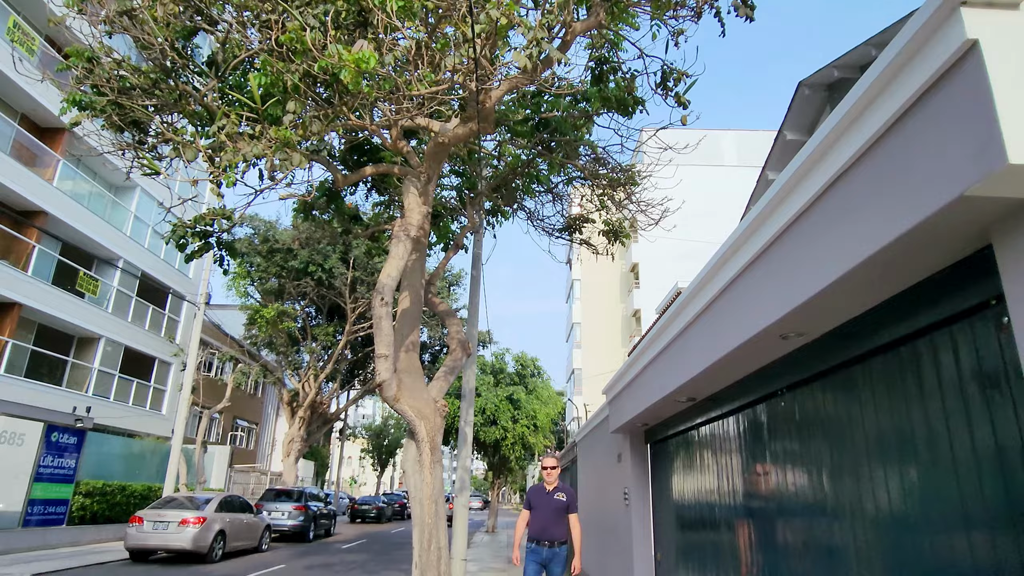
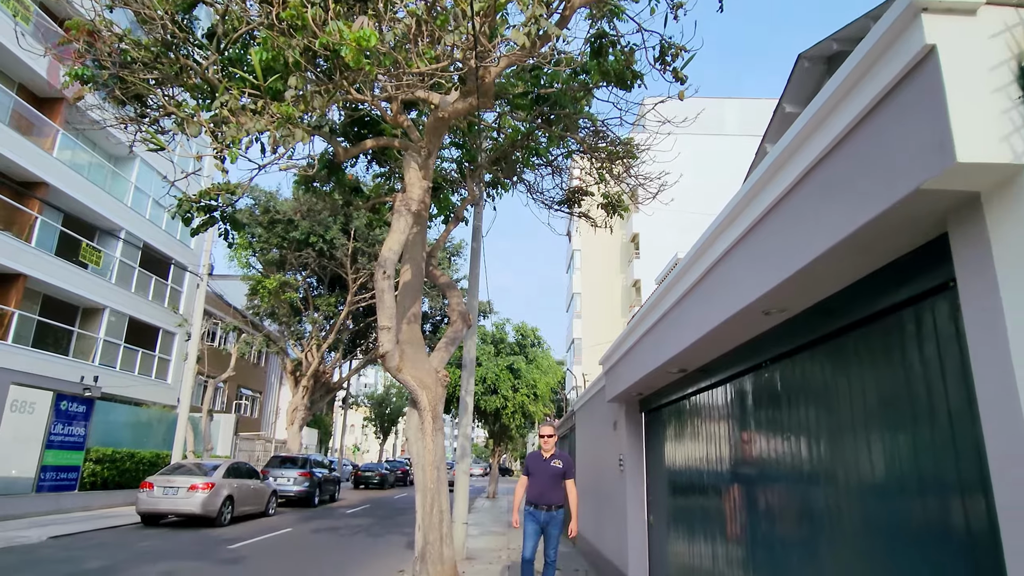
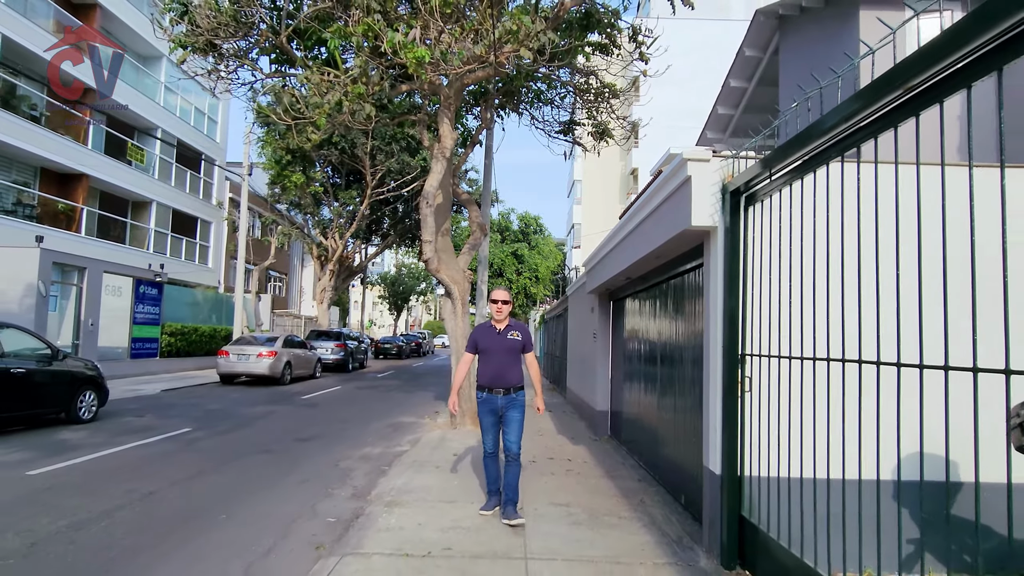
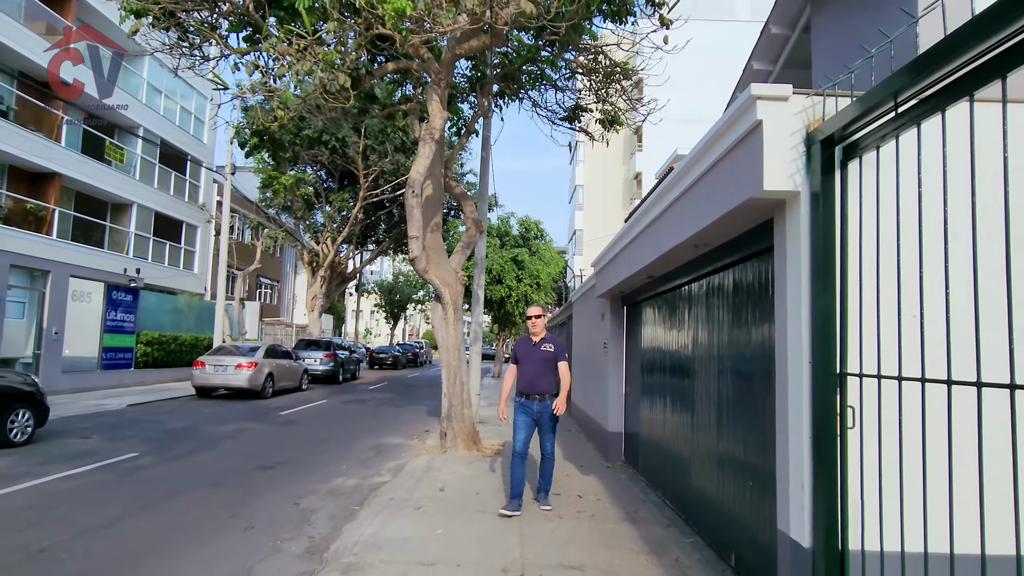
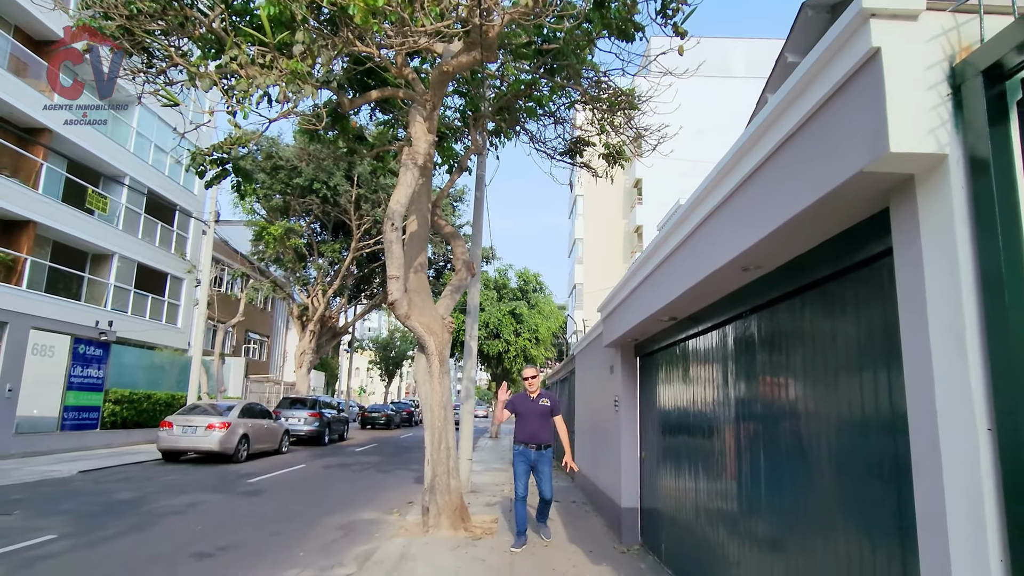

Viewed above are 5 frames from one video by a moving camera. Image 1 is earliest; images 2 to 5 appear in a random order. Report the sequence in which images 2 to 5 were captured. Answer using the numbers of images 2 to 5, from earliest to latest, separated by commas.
2, 5, 4, 3
